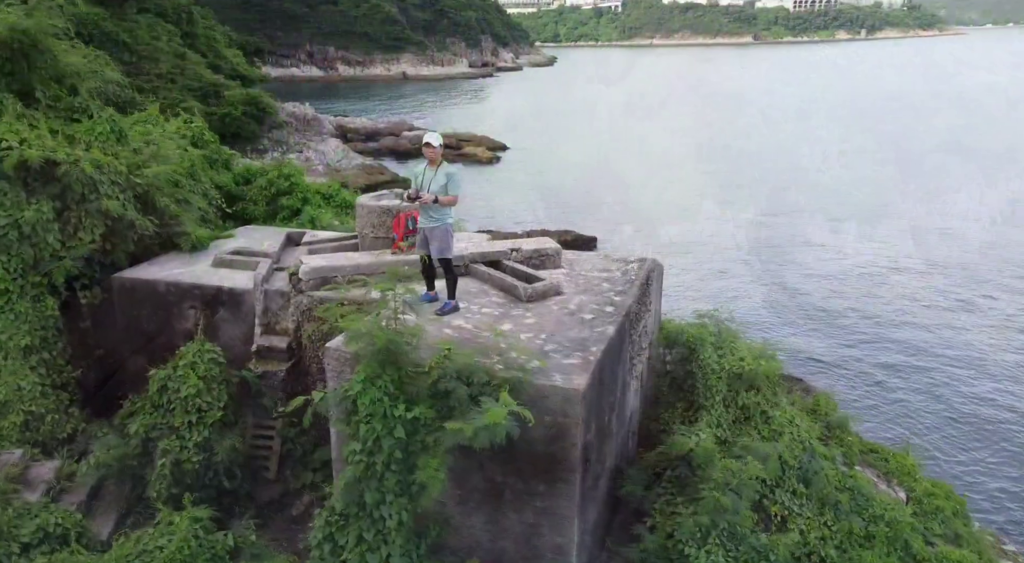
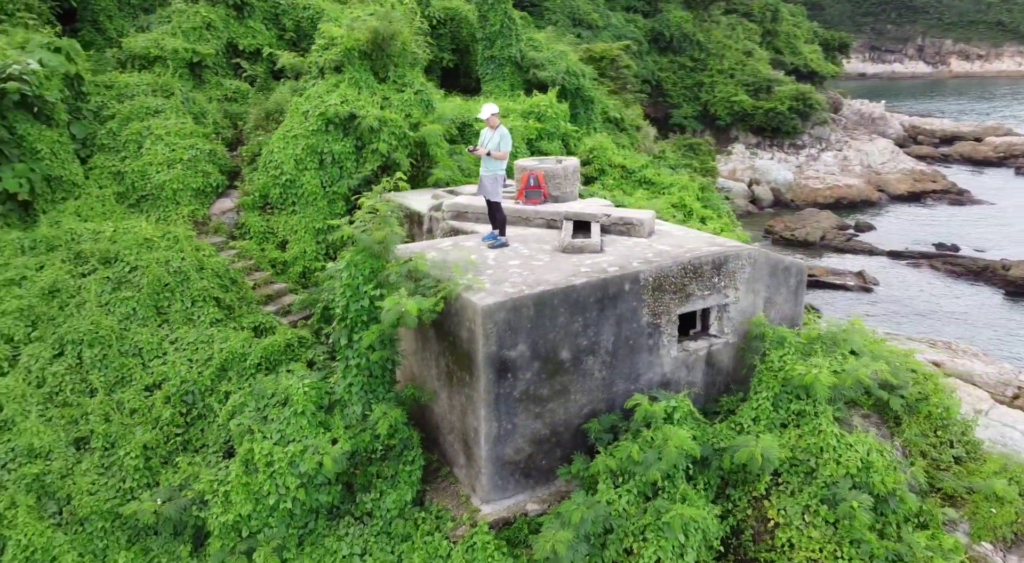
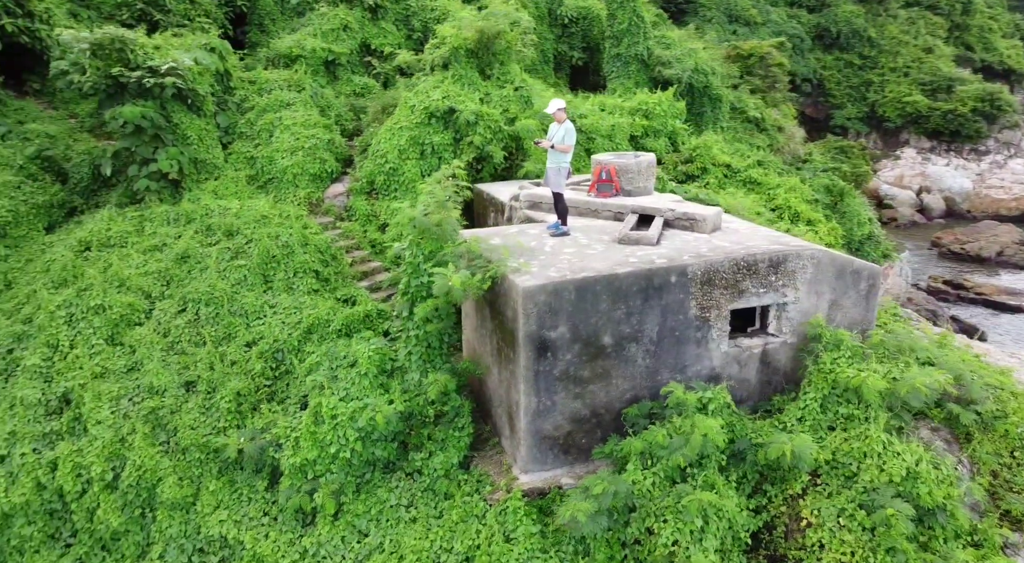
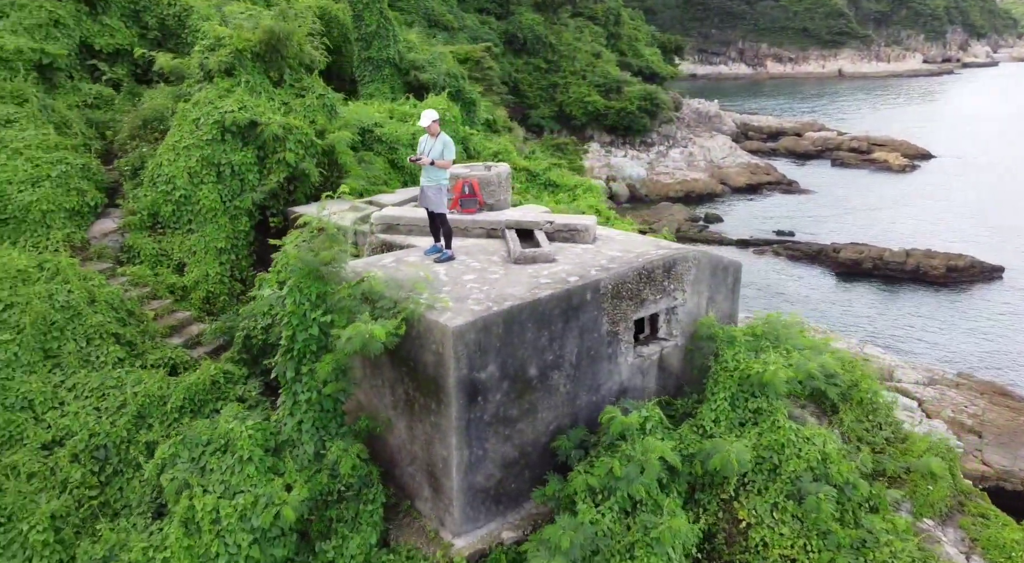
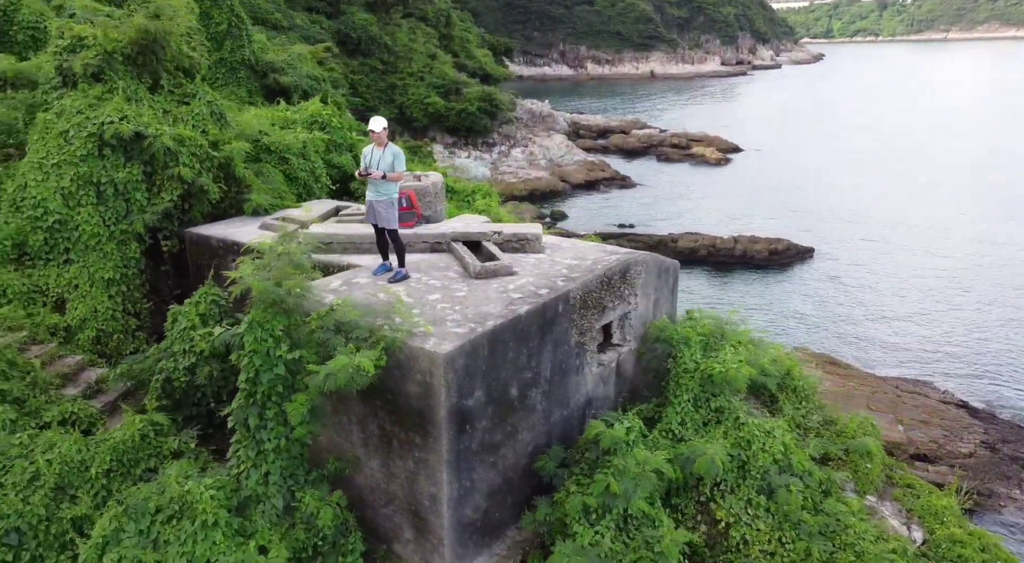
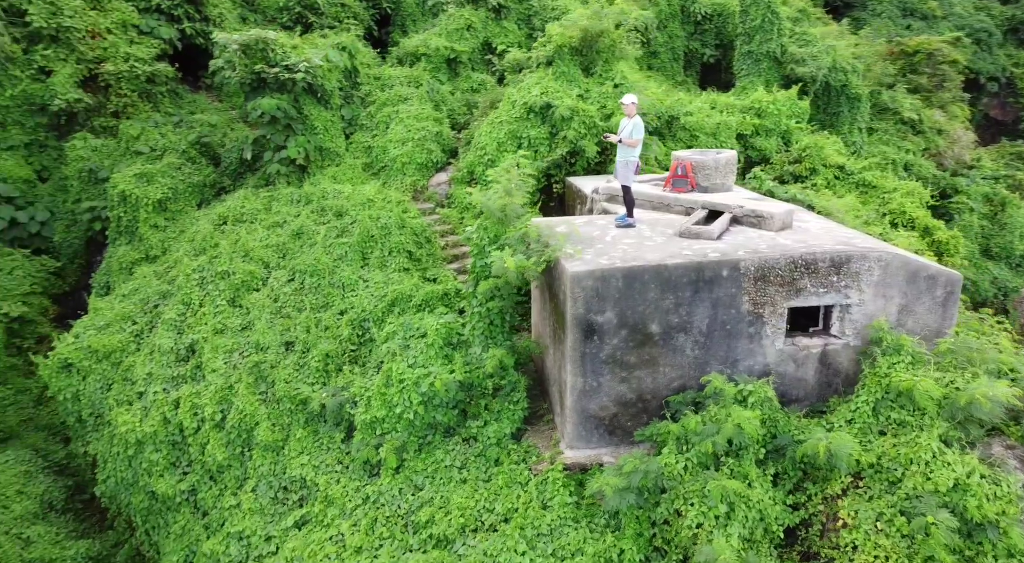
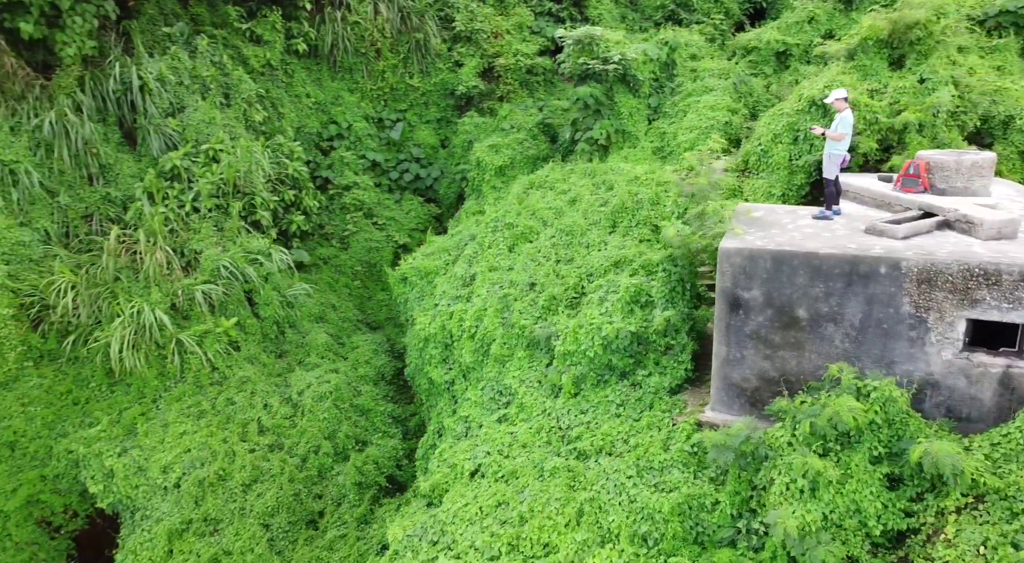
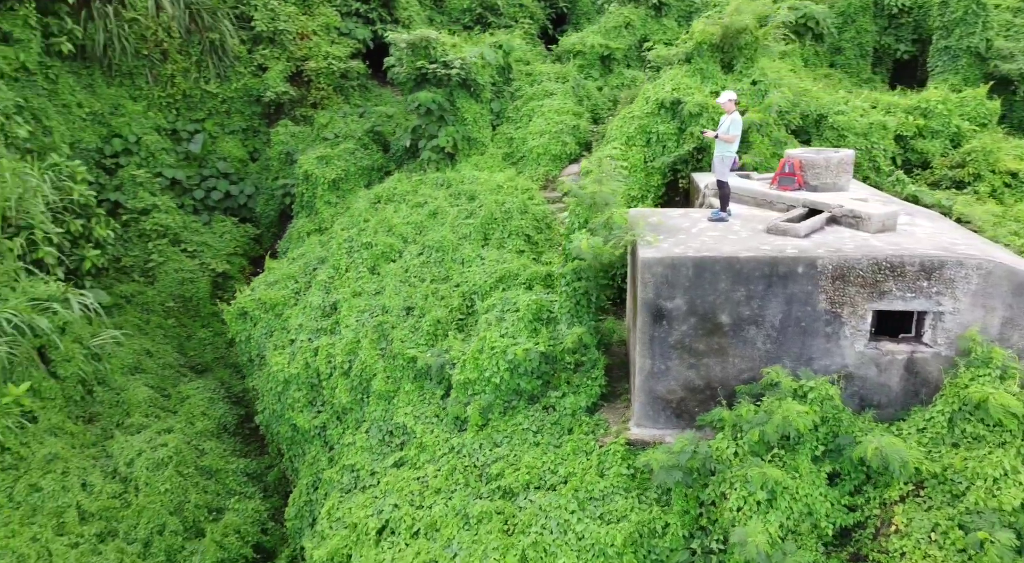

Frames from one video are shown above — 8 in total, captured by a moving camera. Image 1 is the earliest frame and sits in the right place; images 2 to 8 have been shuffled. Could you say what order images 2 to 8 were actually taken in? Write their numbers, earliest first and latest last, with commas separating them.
5, 4, 2, 3, 6, 8, 7
